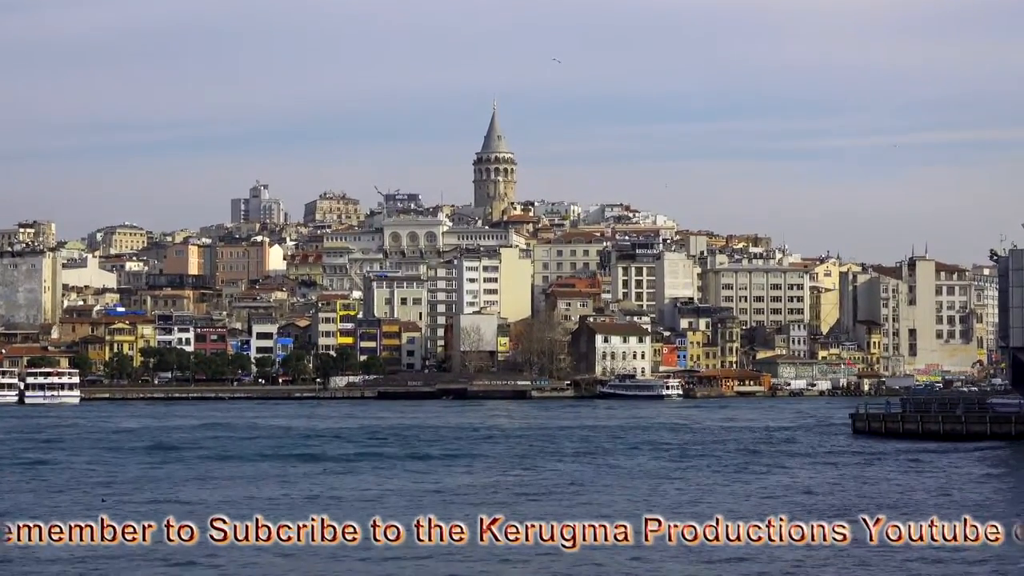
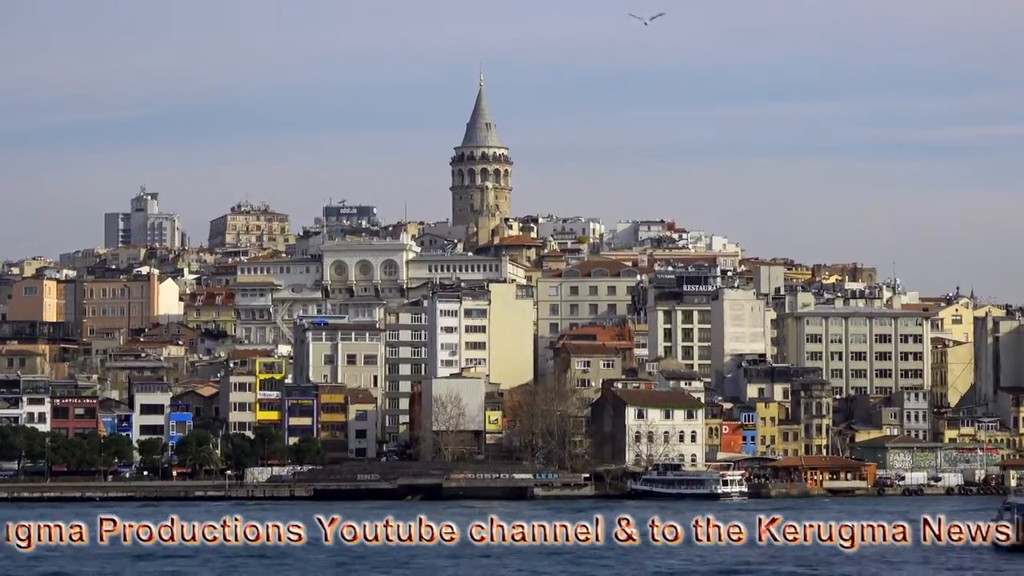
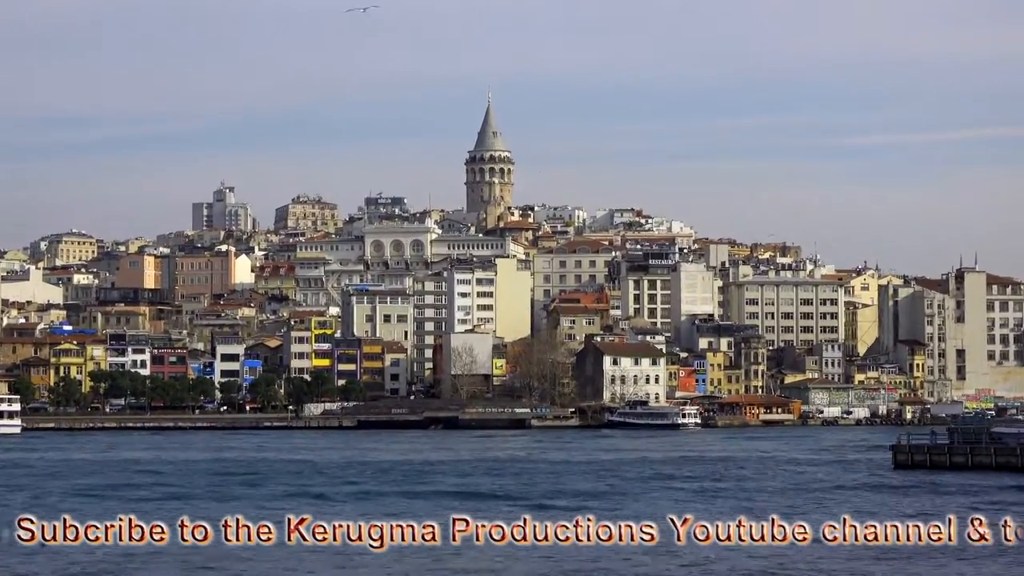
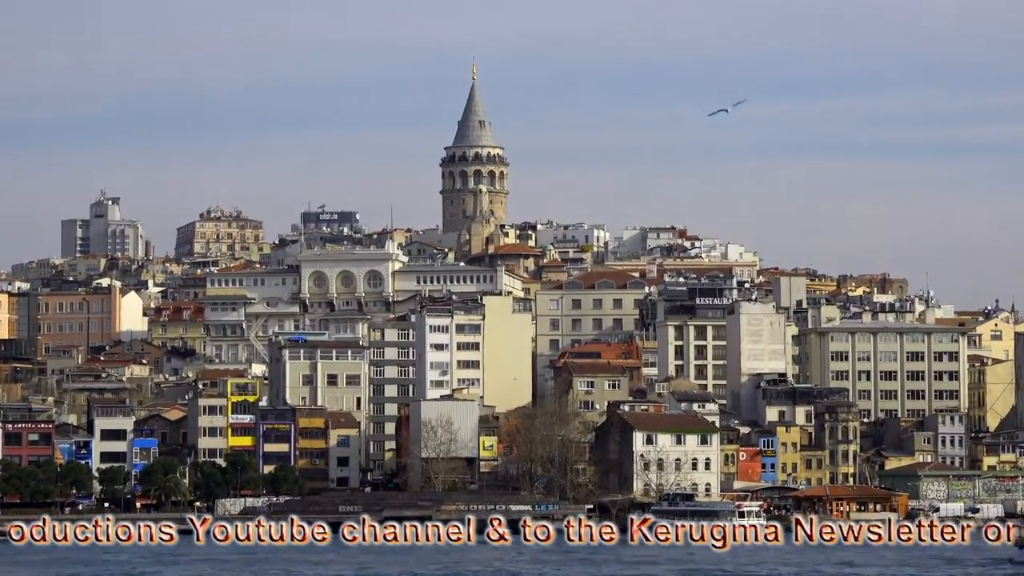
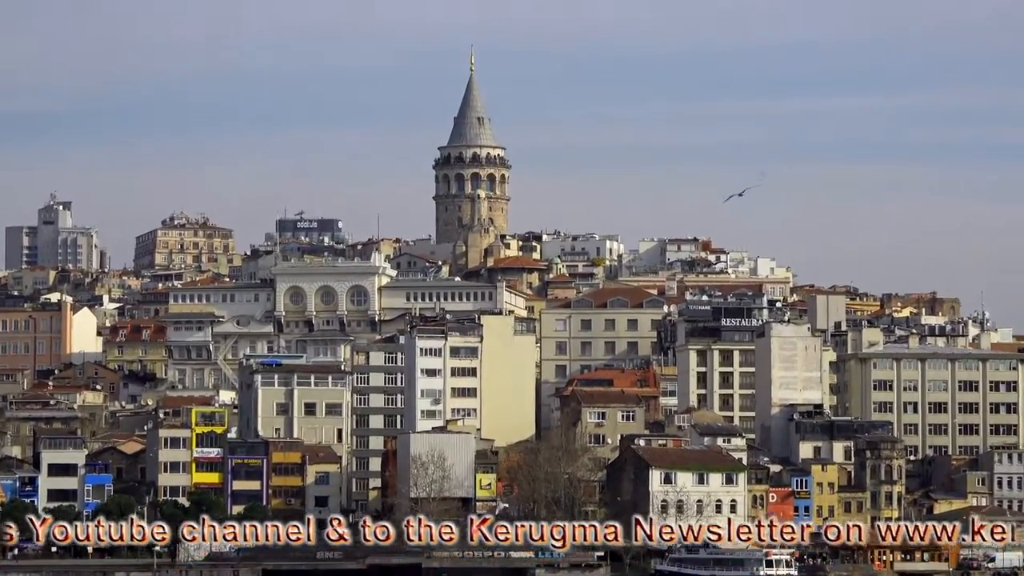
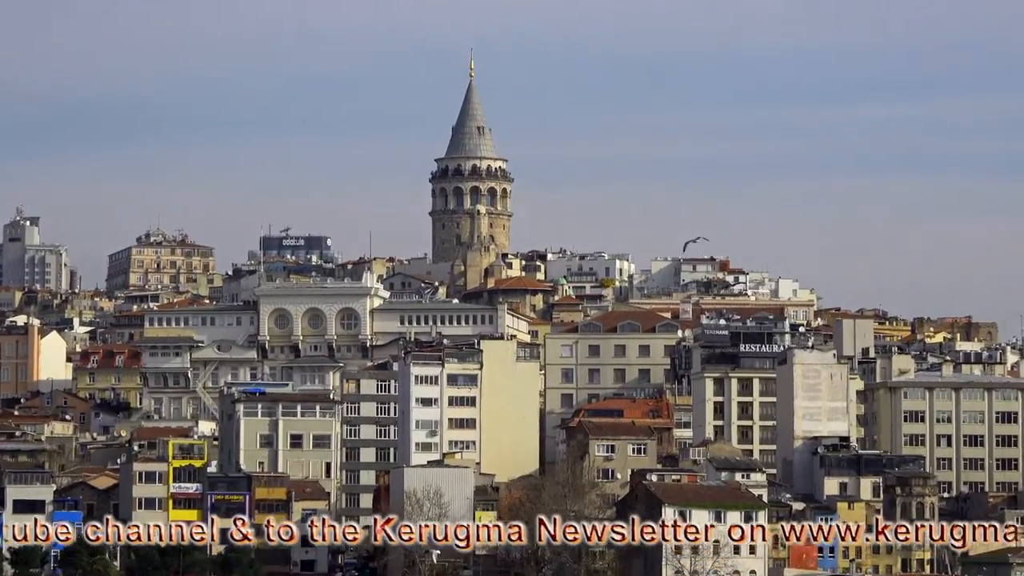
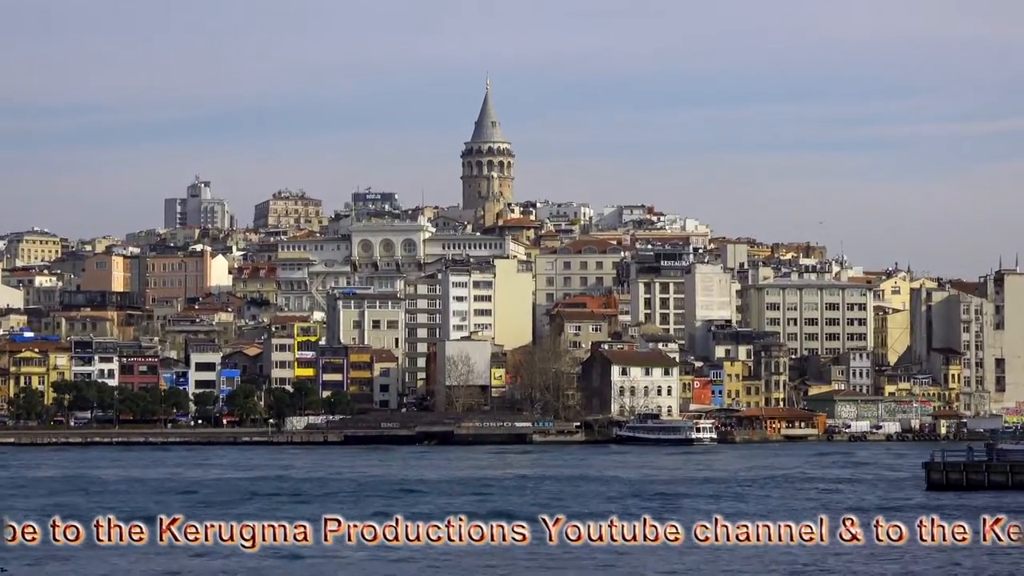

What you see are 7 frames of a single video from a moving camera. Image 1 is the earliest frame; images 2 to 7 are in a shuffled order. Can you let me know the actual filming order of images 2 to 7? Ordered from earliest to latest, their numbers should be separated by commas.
3, 7, 2, 4, 5, 6
